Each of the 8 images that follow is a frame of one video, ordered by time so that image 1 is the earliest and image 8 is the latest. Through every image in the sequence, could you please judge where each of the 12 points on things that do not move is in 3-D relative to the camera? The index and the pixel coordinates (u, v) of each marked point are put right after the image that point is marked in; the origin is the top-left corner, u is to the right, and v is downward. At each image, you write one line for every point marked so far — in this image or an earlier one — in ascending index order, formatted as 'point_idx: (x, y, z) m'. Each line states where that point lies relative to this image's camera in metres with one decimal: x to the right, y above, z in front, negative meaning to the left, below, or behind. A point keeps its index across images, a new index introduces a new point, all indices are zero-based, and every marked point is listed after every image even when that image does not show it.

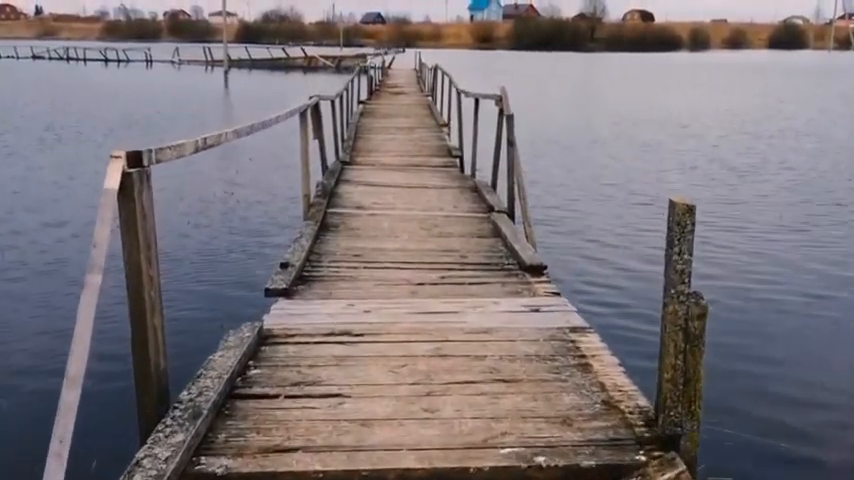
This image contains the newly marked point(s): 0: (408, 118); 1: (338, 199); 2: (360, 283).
0: (-0.3, +2.0, +15.5) m
1: (-0.7, +0.3, +7.4) m
2: (-0.4, -0.2, +5.0) m
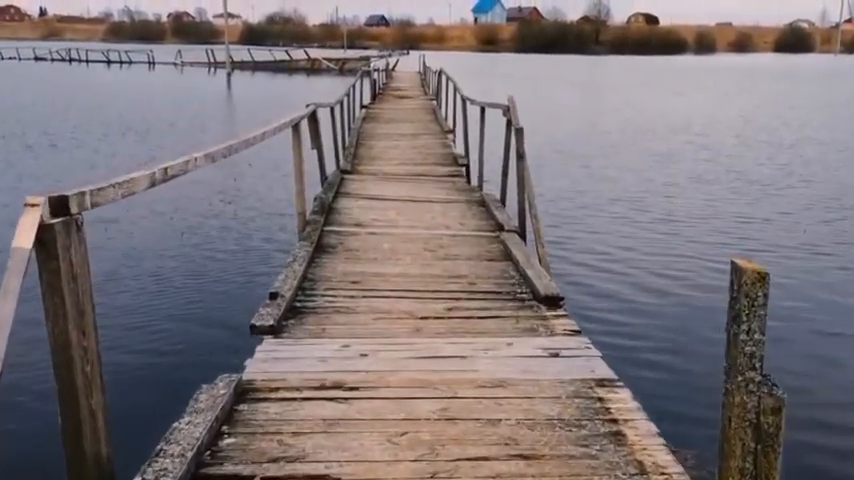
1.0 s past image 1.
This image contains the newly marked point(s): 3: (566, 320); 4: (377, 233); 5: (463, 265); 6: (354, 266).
0: (-0.2, +1.9, +15.0) m
1: (-0.7, +0.2, +6.9) m
2: (-0.3, -0.4, +4.5) m
3: (+0.7, -0.4, +4.3) m
4: (-0.3, 0.0, +6.3) m
5: (+0.2, -0.2, +5.5) m
6: (-0.4, -0.2, +5.4) m
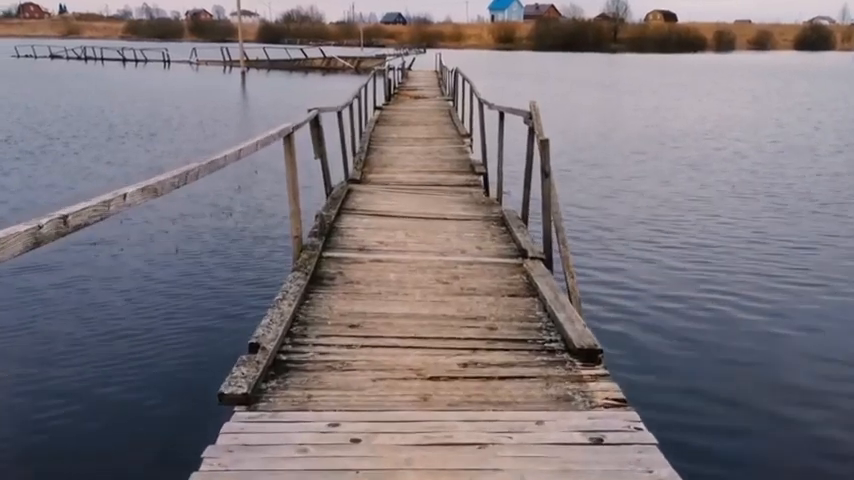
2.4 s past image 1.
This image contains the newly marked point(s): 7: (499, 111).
0: (0.0, +1.7, +14.2) m
1: (-0.6, 0.0, +6.1) m
2: (-0.3, -0.5, +3.7) m
3: (+0.7, -0.6, +3.5) m
4: (-0.3, -0.1, +5.6) m
5: (+0.3, -0.3, +4.8) m
6: (-0.4, -0.3, +4.7) m
7: (+0.7, +1.2, +8.6) m
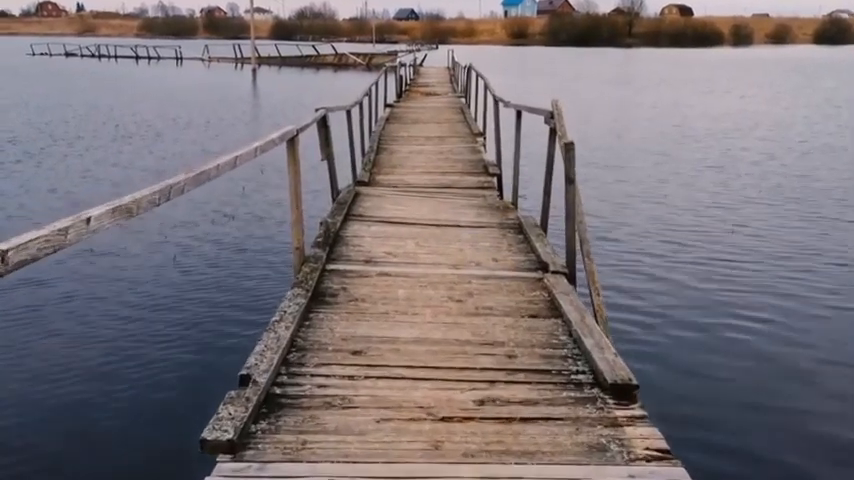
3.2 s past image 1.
0: (+0.2, +1.7, +13.7) m
1: (-0.5, -0.1, +5.7) m
2: (-0.3, -0.6, +3.3) m
3: (+0.7, -0.6, +3.1) m
4: (-0.2, -0.2, +5.1) m
5: (+0.3, -0.4, +4.3) m
6: (-0.3, -0.4, +4.2) m
7: (+0.8, +1.1, +8.1) m
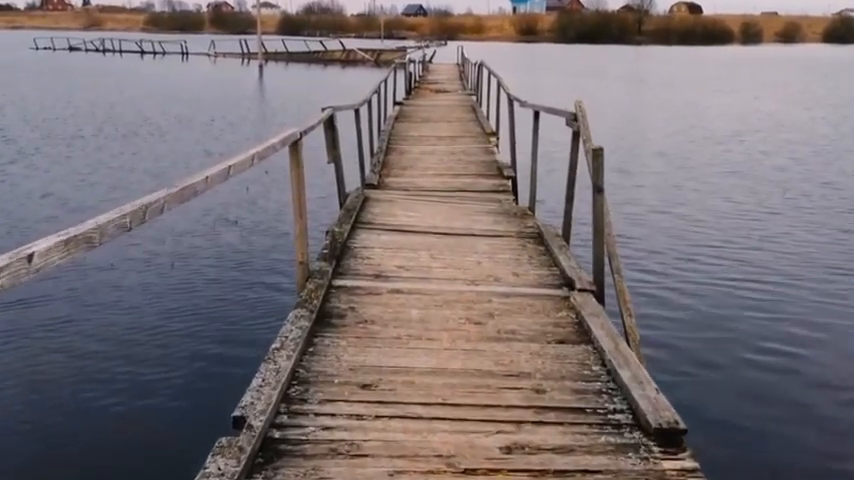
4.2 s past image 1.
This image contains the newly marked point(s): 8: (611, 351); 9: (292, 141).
0: (+0.3, +1.7, +13.3) m
1: (-0.4, -0.1, +5.3) m
2: (-0.2, -0.7, +2.8) m
3: (+0.8, -0.7, +2.7) m
4: (-0.1, -0.3, +4.7) m
5: (+0.4, -0.5, +3.9) m
6: (-0.3, -0.5, +3.8) m
7: (+0.9, +1.1, +7.7) m
8: (+0.7, -0.5, +3.7) m
9: (-0.7, +0.5, +4.7) m
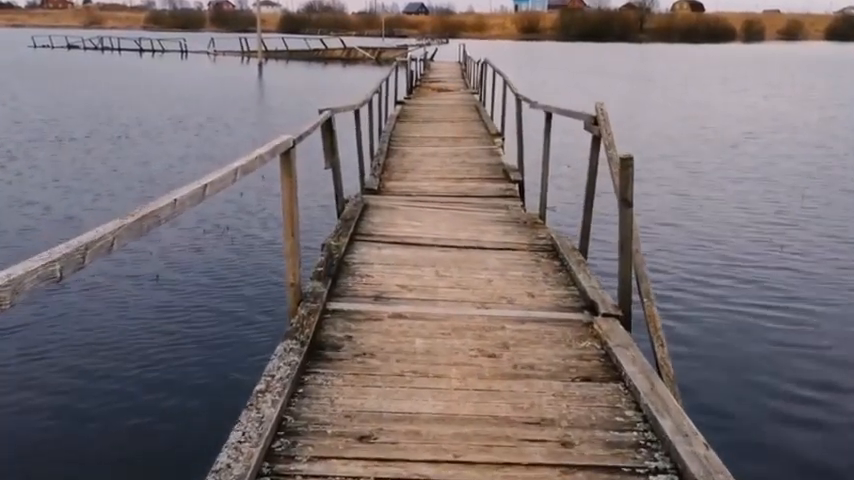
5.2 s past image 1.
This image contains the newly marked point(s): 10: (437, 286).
0: (+0.4, +1.6, +12.8) m
1: (-0.4, -0.2, +4.8) m
2: (-0.2, -0.8, +2.3) m
3: (+0.8, -0.8, +2.2) m
4: (-0.1, -0.4, +4.2) m
5: (+0.4, -0.6, +3.4) m
6: (-0.2, -0.6, +3.3) m
7: (+0.9, +1.0, +7.2) m
8: (+0.8, -0.5, +3.2) m
9: (-0.7, +0.4, +4.2) m
10: (+0.1, -0.2, +4.7) m
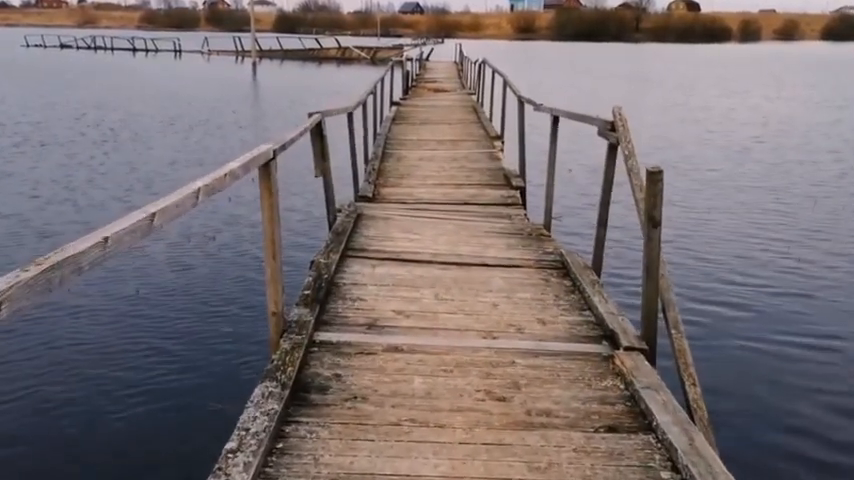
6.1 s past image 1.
0: (+0.3, +1.5, +12.3) m
1: (-0.4, -0.3, +4.3) m
2: (-0.2, -0.9, +1.9) m
3: (+0.8, -0.9, +1.7) m
4: (-0.1, -0.4, +3.7) m
5: (+0.4, -0.7, +2.9) m
6: (-0.2, -0.7, +2.8) m
7: (+0.9, +0.9, +6.7) m
8: (+0.8, -0.6, +2.8) m
9: (-0.7, +0.3, +3.7) m
10: (0.0, -0.3, +4.3) m
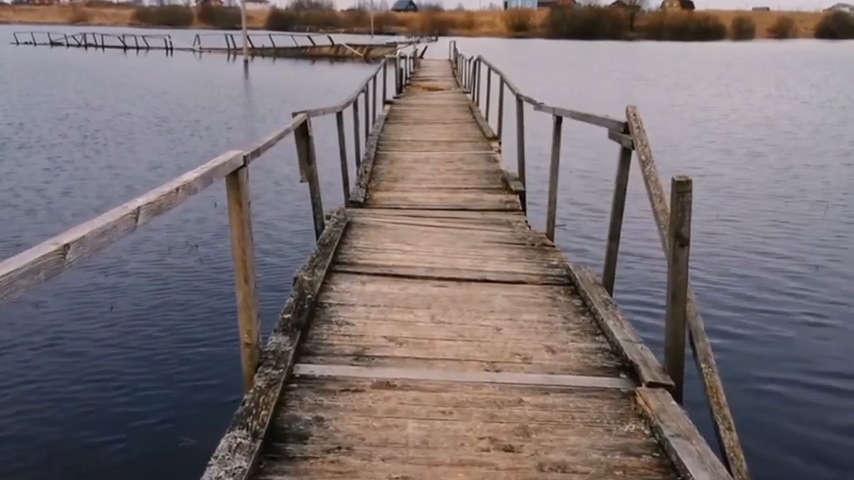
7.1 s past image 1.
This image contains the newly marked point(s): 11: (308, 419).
0: (+0.2, +1.4, +11.9) m
1: (-0.4, -0.4, +3.8) m
2: (-0.2, -1.0, +1.4) m
3: (+0.8, -1.0, +1.2) m
4: (-0.1, -0.5, +3.3) m
5: (+0.4, -0.7, +2.4) m
6: (-0.2, -0.7, +2.4) m
7: (+0.9, +0.8, +6.2) m
8: (+0.8, -0.7, +2.3) m
9: (-0.7, +0.2, +3.2) m
10: (0.0, -0.4, +3.8) m
11: (-0.4, -0.6, +3.0) m
